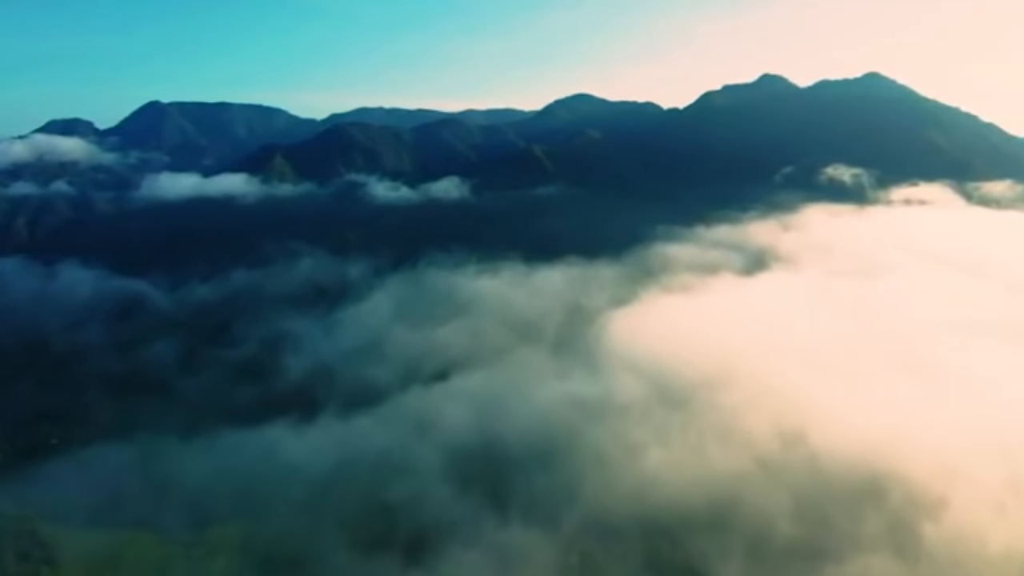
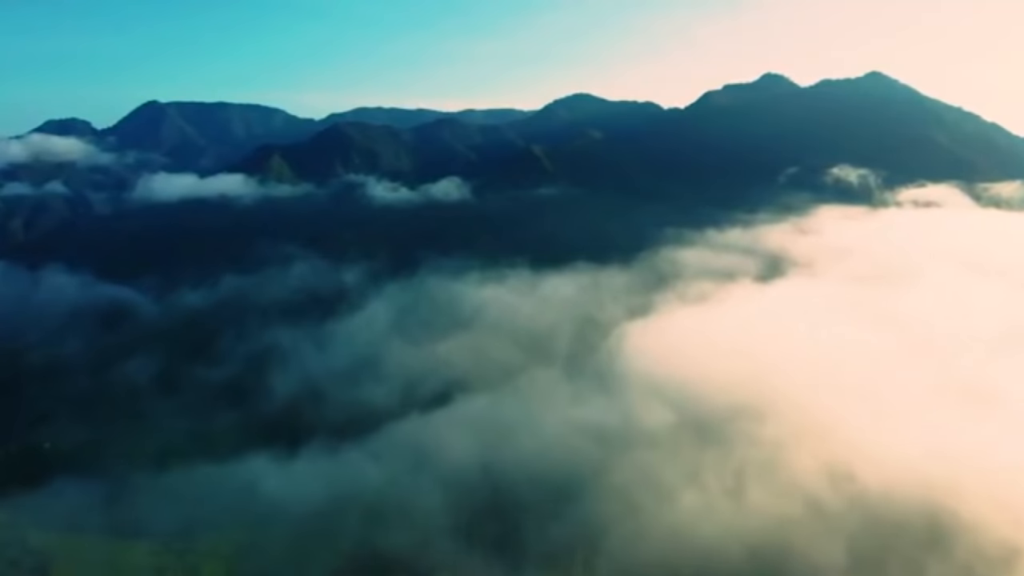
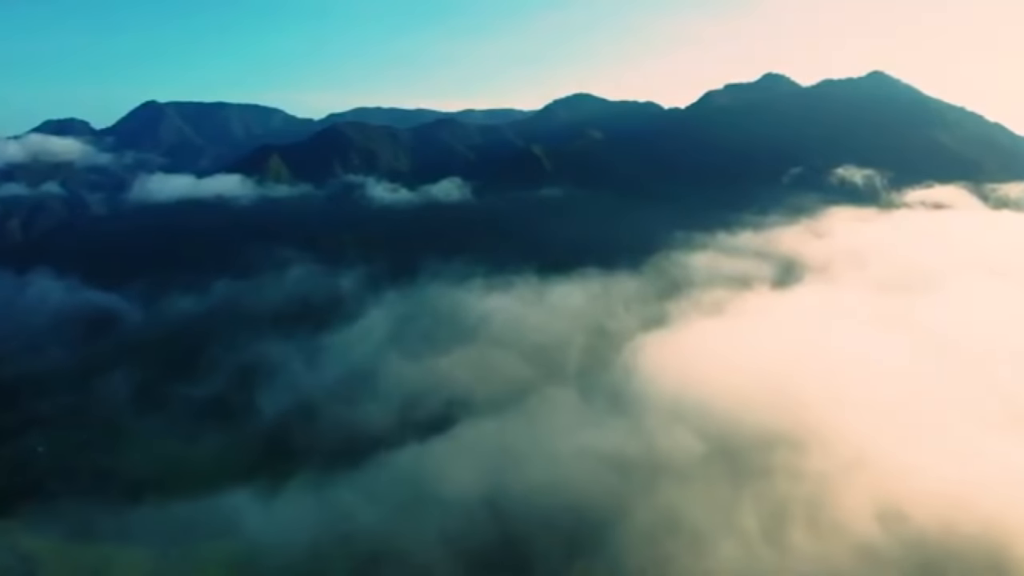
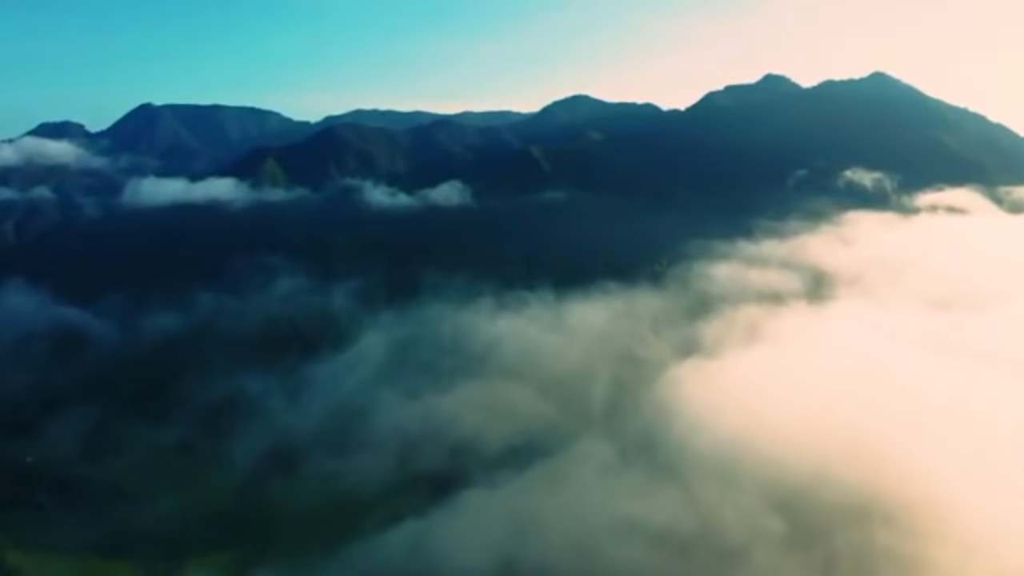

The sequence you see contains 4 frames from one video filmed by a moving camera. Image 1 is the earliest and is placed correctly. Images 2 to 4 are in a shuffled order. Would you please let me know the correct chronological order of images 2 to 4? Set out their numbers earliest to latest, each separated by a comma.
2, 3, 4
